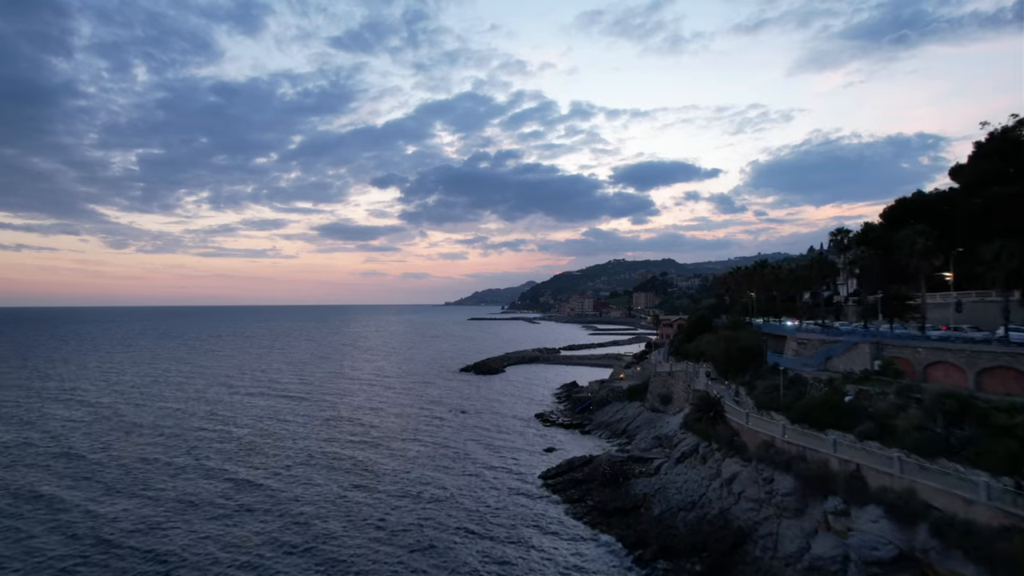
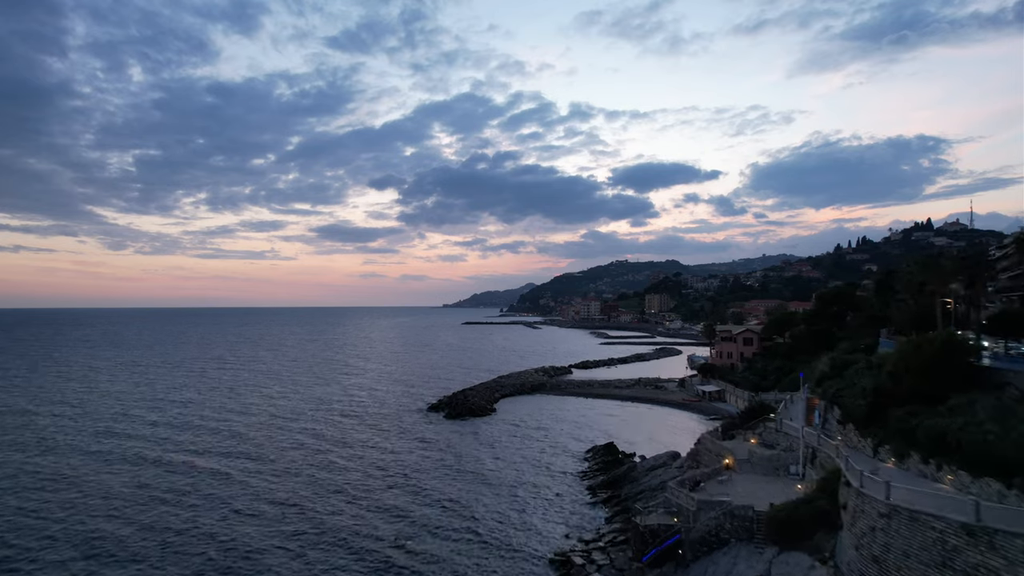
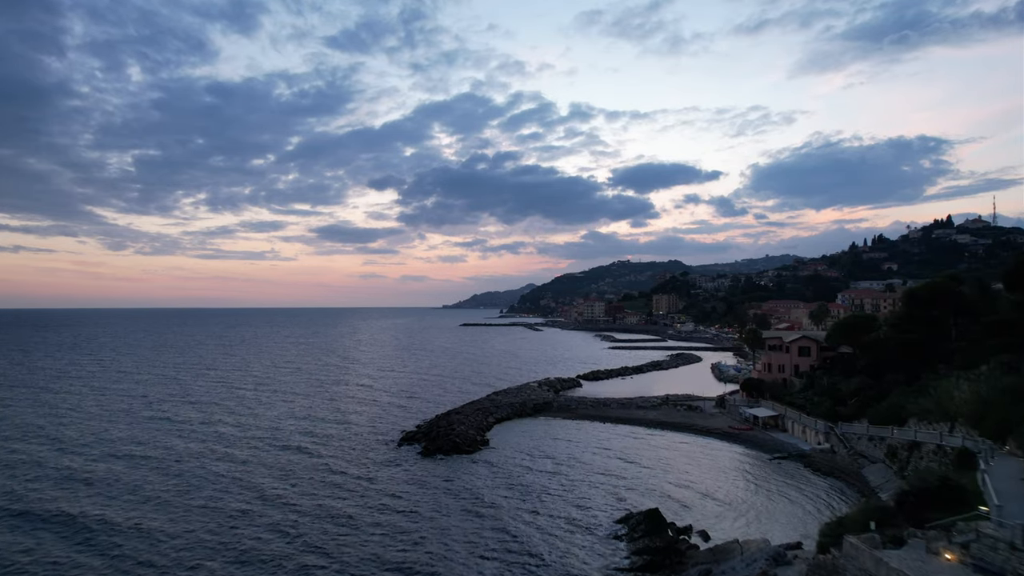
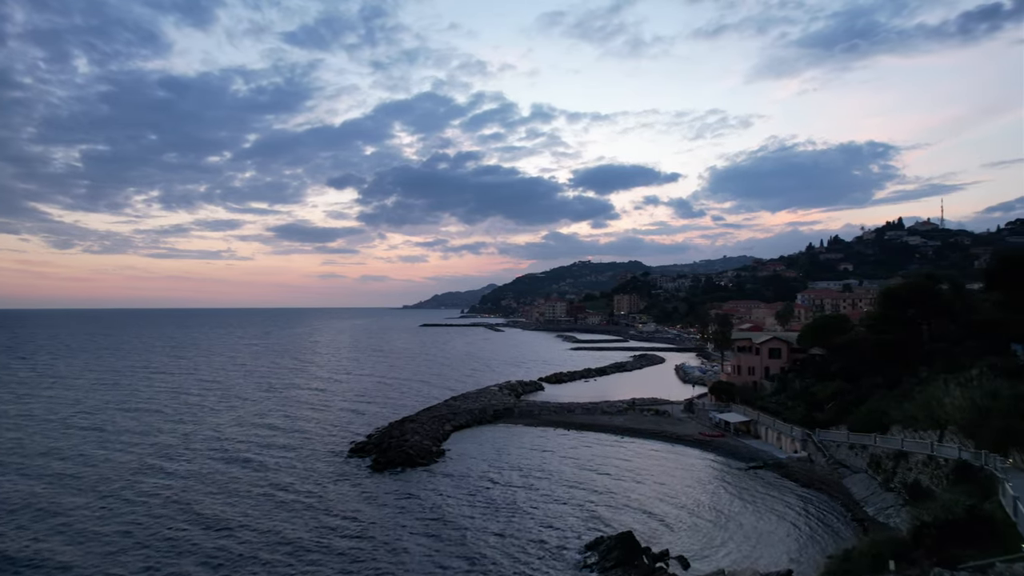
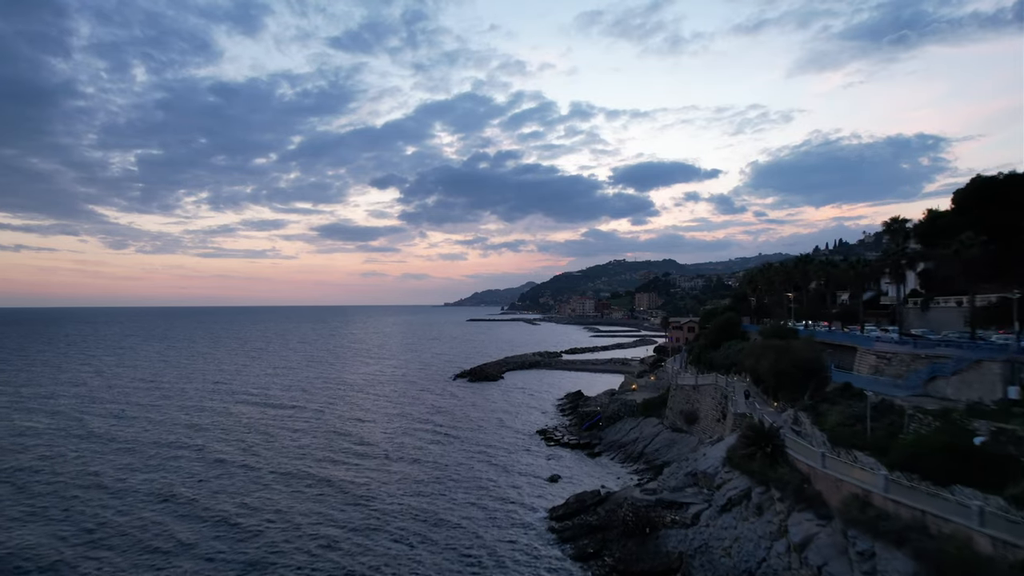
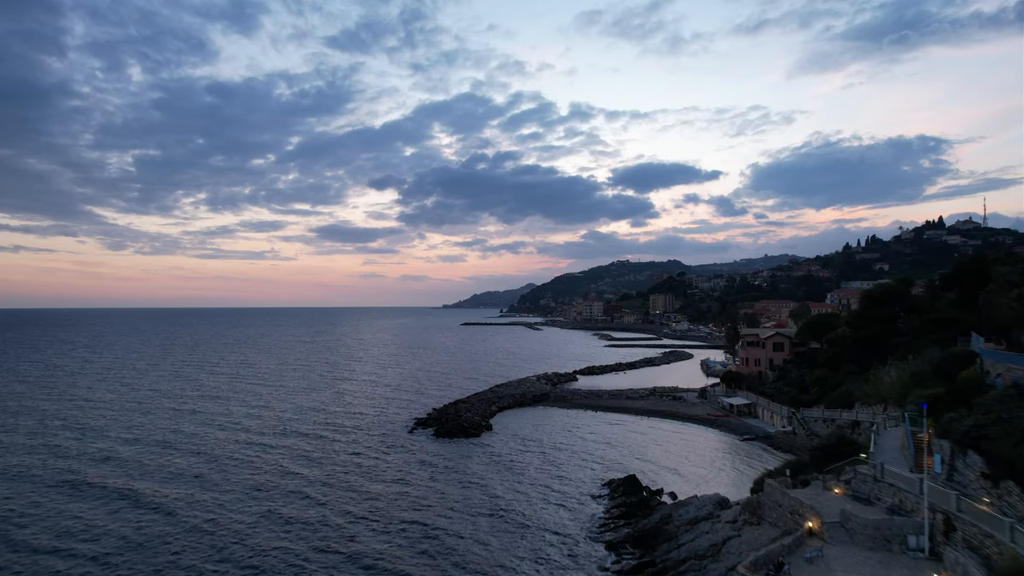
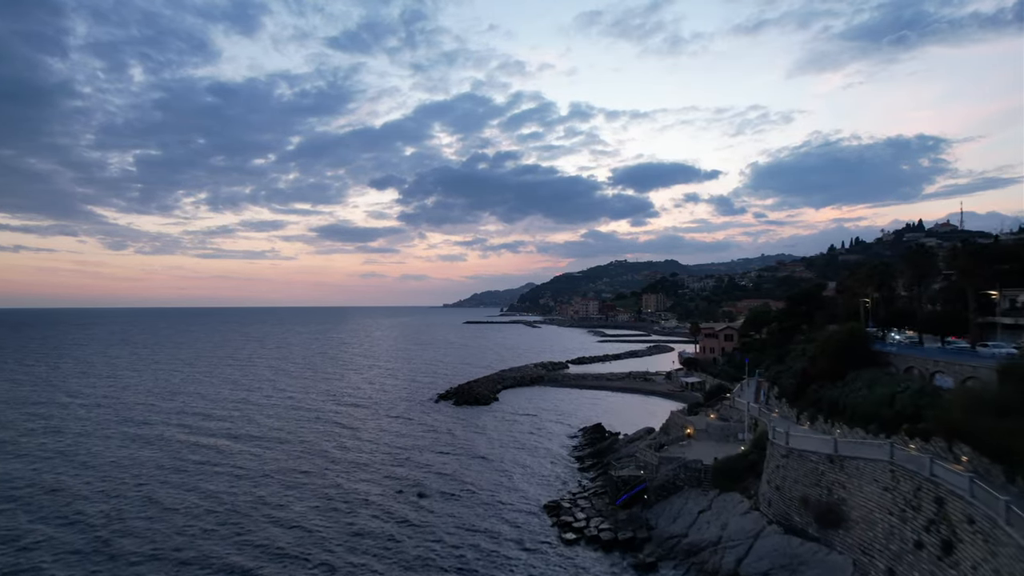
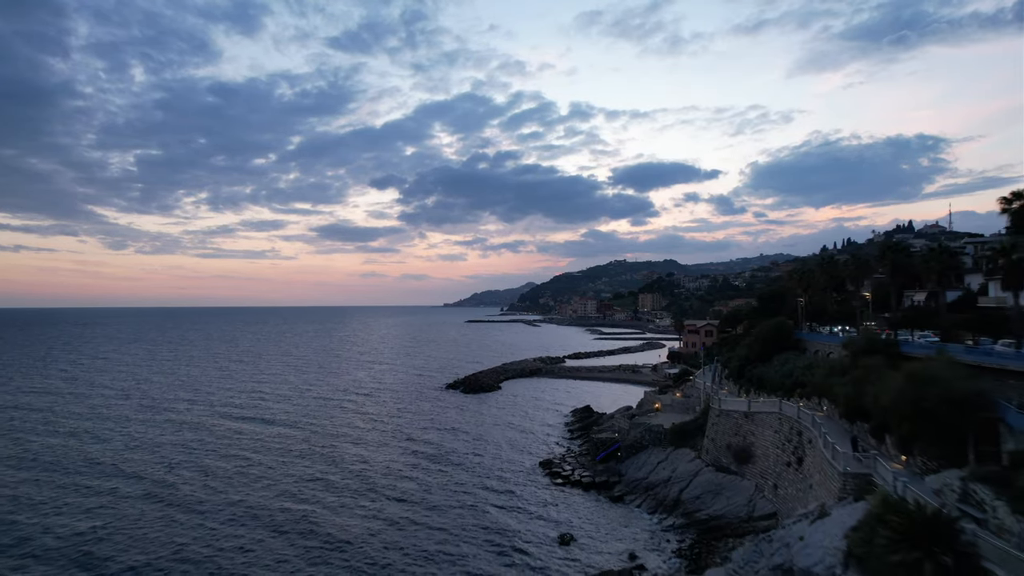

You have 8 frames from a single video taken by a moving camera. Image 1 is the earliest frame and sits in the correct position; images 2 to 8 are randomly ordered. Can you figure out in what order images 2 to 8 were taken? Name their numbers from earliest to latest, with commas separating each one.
5, 8, 7, 2, 6, 3, 4
